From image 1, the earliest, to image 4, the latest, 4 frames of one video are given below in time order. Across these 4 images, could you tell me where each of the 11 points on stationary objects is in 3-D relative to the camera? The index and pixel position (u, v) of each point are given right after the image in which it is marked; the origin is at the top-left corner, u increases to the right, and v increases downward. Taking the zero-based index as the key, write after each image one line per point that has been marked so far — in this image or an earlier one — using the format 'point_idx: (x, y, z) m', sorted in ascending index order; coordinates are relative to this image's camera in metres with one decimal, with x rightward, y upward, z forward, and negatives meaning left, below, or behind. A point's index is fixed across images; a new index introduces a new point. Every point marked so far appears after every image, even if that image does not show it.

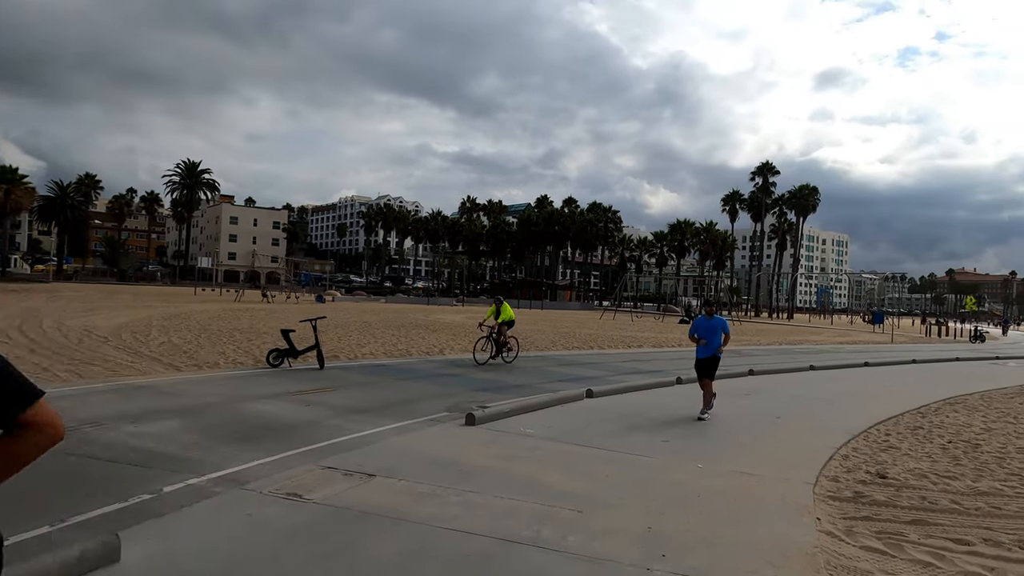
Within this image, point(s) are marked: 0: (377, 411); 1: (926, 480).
0: (-1.8, -1.6, +8.7) m
1: (+4.1, -1.9, +6.6) m
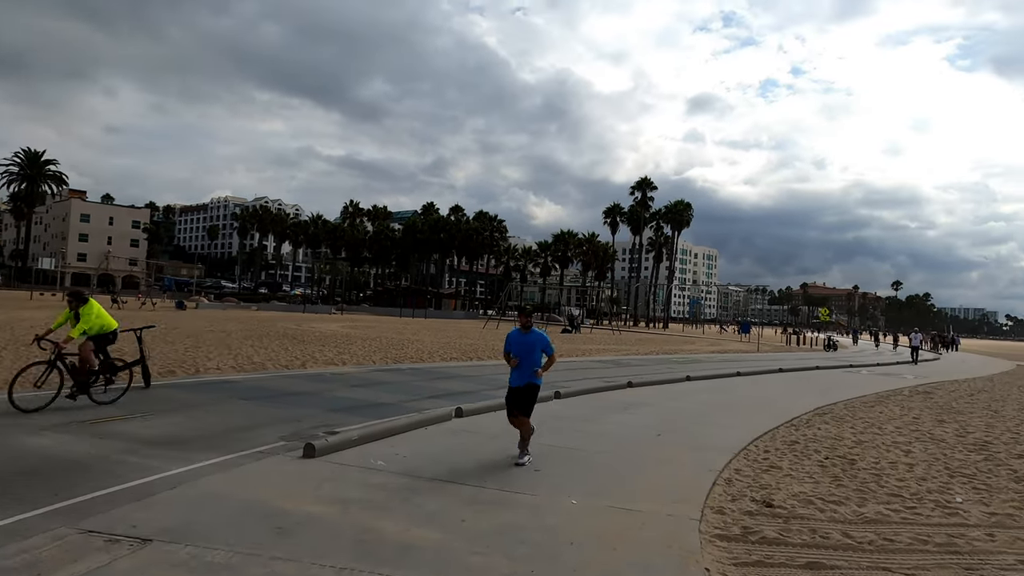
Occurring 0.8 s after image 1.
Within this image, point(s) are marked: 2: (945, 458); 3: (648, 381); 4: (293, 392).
0: (-3.4, -1.7, +7.2) m
1: (+2.8, -2.0, +6.1) m
2: (+5.7, -2.2, +8.7) m
3: (+3.2, -2.2, +15.7) m
4: (-3.9, -1.9, +11.7) m
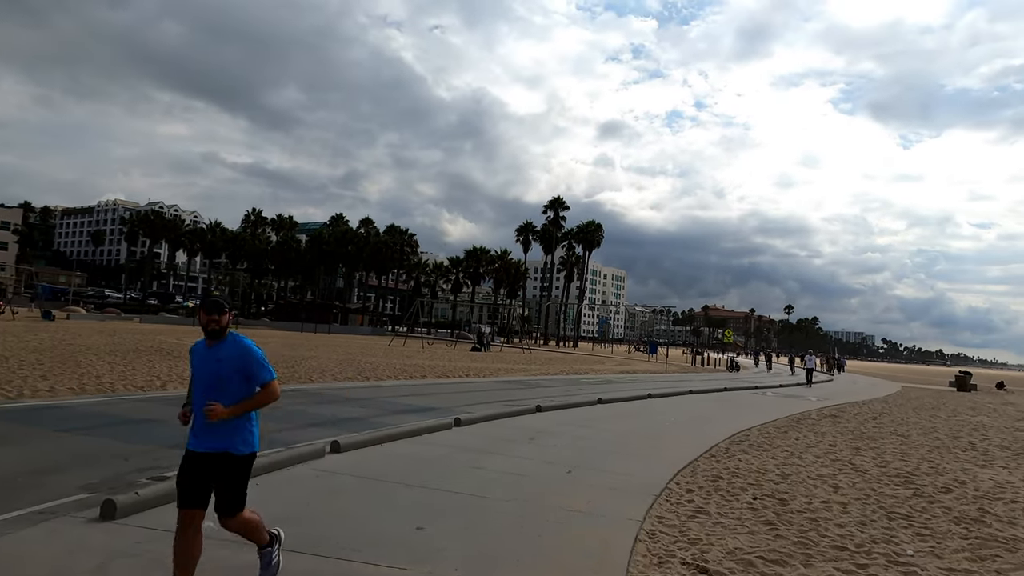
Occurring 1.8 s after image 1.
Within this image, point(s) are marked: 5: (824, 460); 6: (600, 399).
0: (-4.5, -1.7, +5.3) m
1: (+1.8, -2.1, +5.0) m
2: (+4.4, -2.5, +8.0) m
3: (+1.0, -2.6, +14.6) m
4: (-5.5, -1.9, +9.7) m
5: (+4.8, -2.7, +10.2) m
6: (+2.2, -2.8, +16.9) m
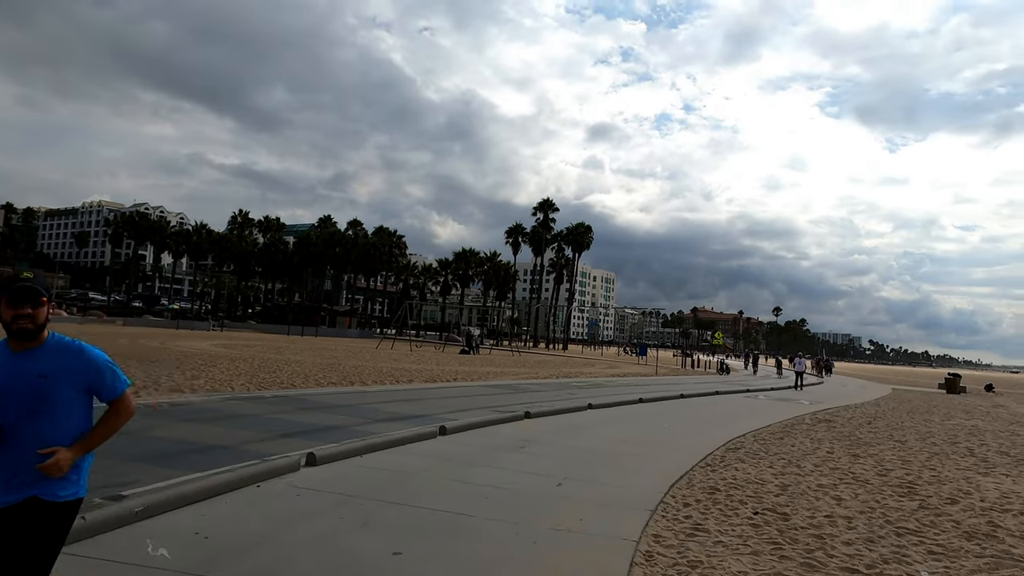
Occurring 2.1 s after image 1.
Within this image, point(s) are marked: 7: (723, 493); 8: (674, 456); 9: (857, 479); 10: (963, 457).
0: (-4.6, -1.7, +4.8) m
1: (+1.7, -2.1, +4.6) m
2: (+4.2, -2.5, +7.6) m
3: (+0.8, -2.6, +14.1) m
4: (-5.7, -2.0, +9.1) m
5: (+4.6, -2.7, +9.8) m
6: (+1.9, -2.9, +16.4) m
7: (+2.5, -2.4, +7.8) m
8: (+2.4, -2.5, +9.8) m
9: (+4.8, -2.7, +9.2) m
10: (+8.0, -3.0, +11.7) m
